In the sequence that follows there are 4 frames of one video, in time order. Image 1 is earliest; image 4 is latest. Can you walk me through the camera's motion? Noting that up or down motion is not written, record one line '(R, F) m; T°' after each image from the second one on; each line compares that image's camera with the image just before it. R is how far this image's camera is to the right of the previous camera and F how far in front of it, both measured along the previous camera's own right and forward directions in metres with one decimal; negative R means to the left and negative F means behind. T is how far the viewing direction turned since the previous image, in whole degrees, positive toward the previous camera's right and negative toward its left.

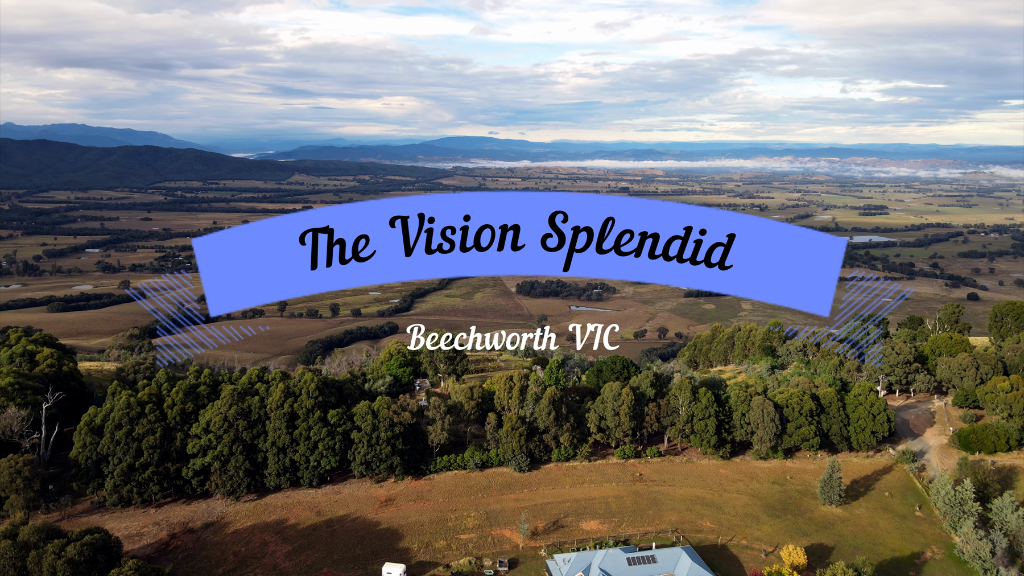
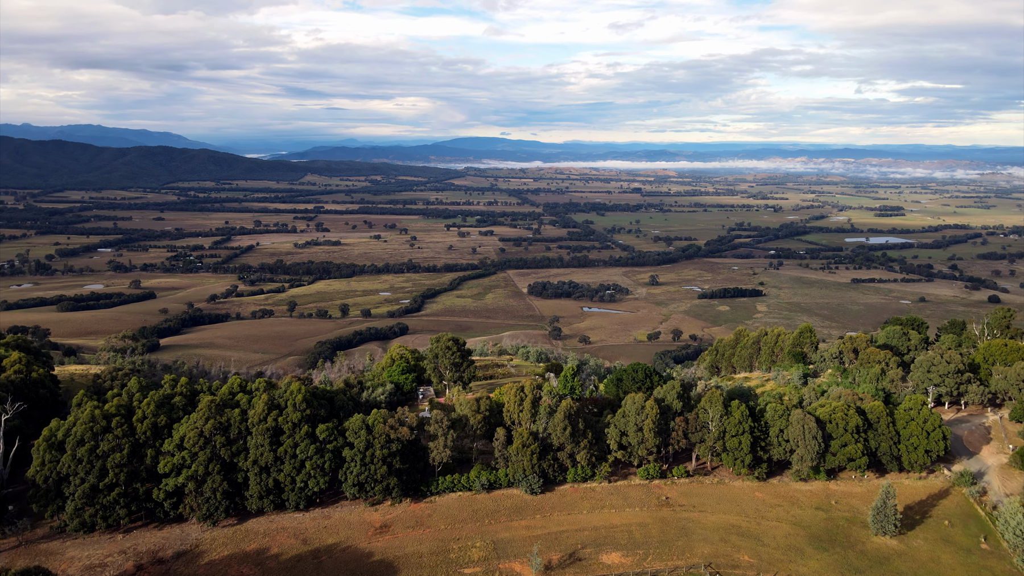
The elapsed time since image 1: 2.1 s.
(0.0, +3.9) m; -1°
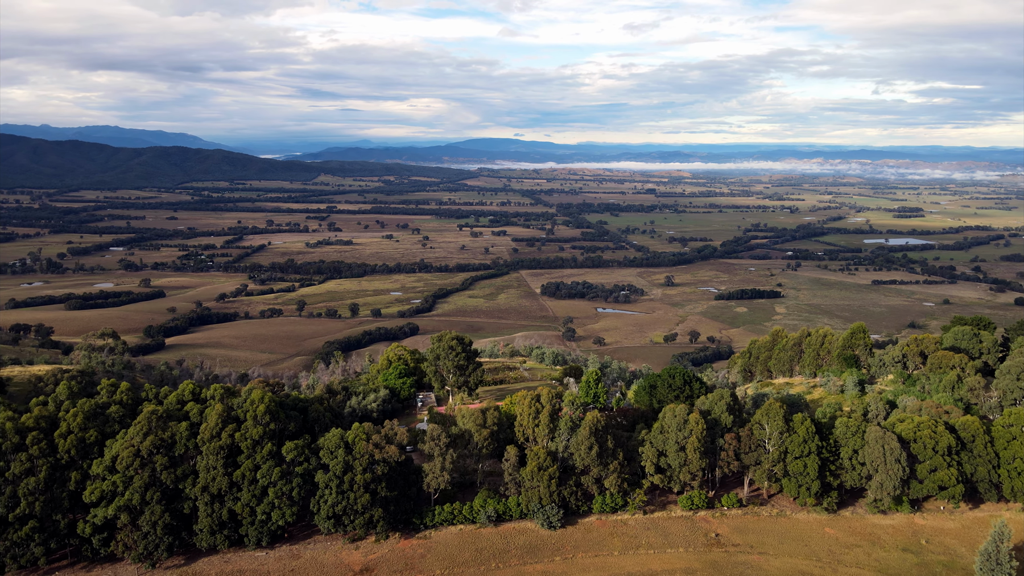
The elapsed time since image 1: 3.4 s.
(0.0, +6.3) m; -1°
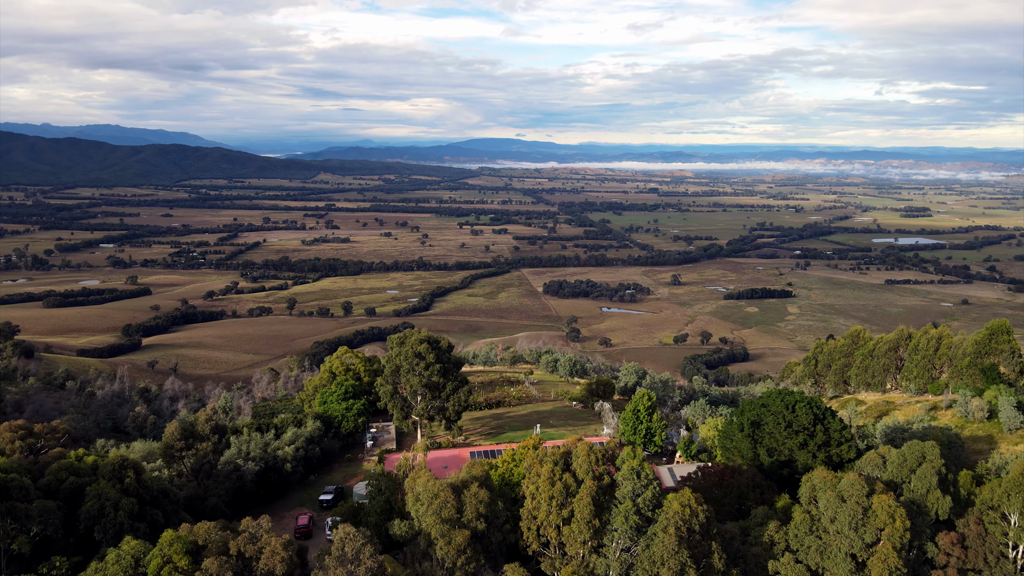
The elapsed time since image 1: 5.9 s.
(0.0, +14.4) m; 0°
